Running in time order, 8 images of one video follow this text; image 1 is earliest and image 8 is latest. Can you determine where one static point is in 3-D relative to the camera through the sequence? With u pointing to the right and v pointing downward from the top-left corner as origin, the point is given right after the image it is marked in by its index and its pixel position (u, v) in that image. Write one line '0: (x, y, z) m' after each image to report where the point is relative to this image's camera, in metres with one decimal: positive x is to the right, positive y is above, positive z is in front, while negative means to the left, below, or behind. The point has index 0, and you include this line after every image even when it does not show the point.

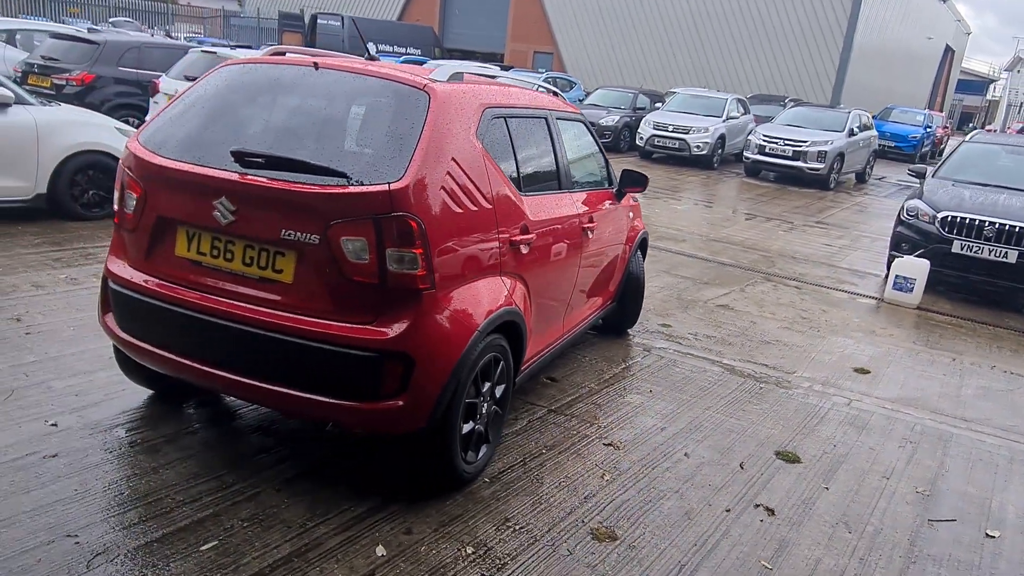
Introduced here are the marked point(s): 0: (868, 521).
0: (+1.7, -1.1, +3.5) m
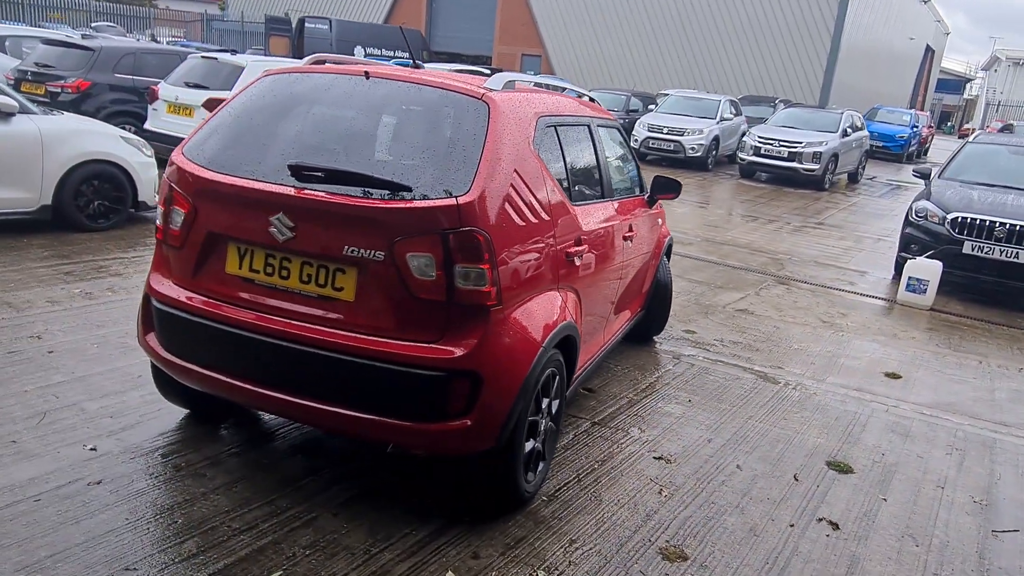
0: (+2.0, -1.2, +3.5) m
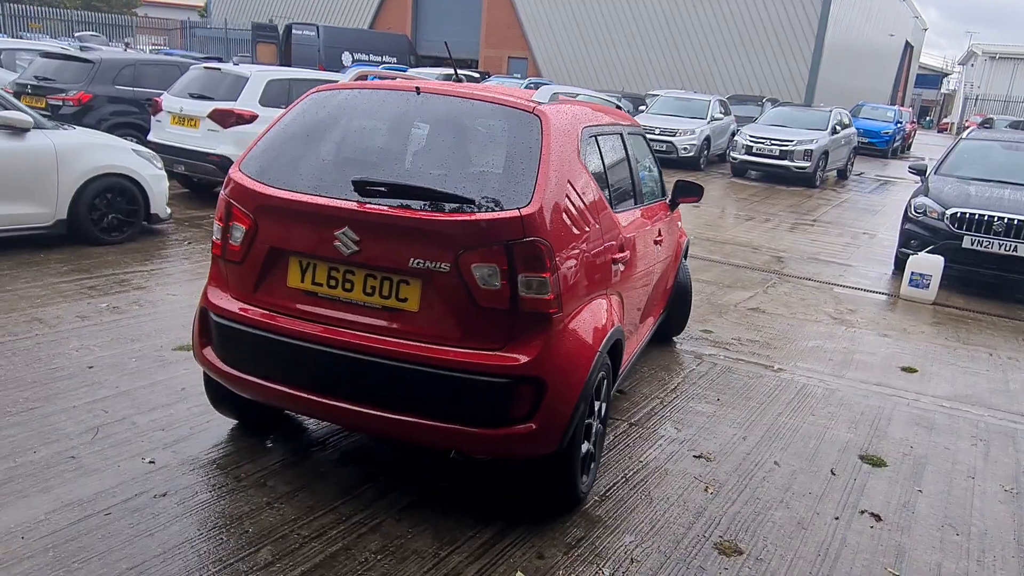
0: (+2.2, -1.1, +3.6) m
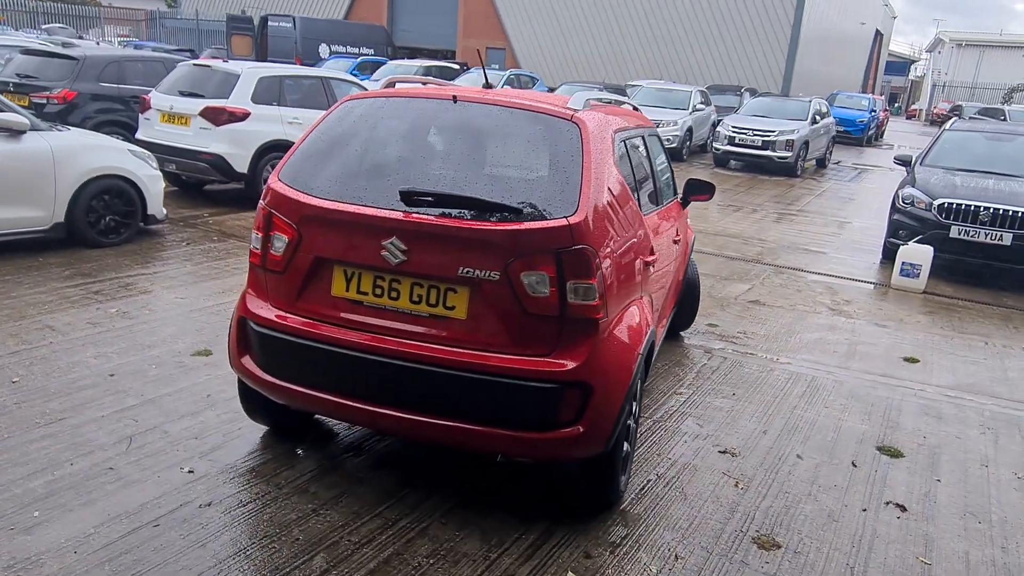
0: (+2.4, -1.1, +3.7) m
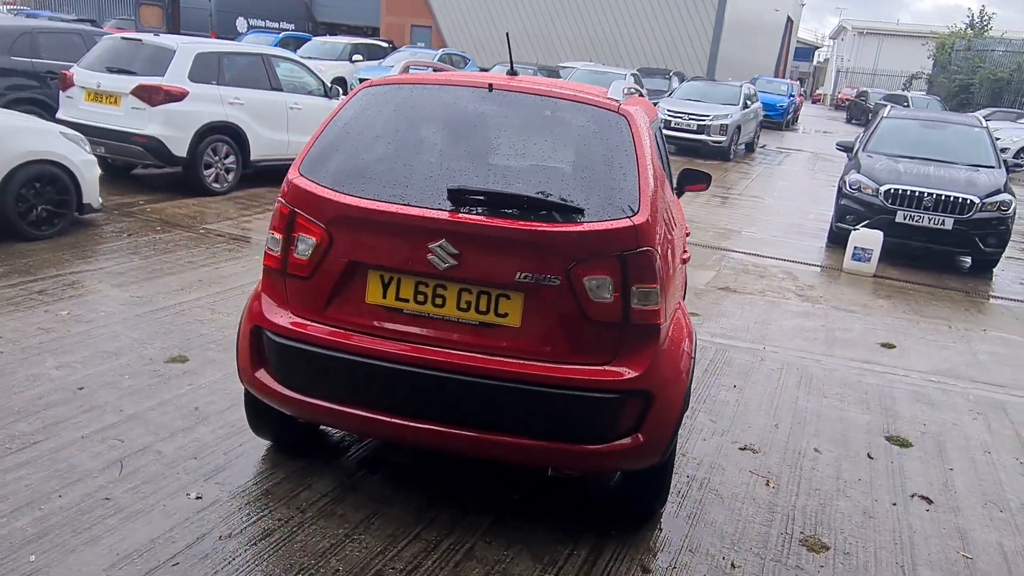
0: (+2.6, -1.1, +3.8) m
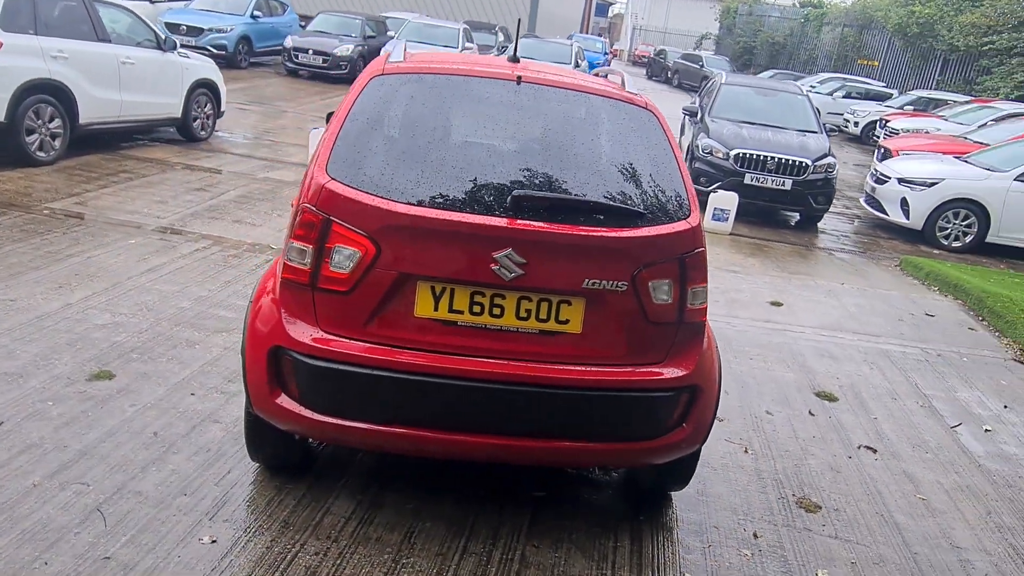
0: (+2.5, -0.9, +4.5) m
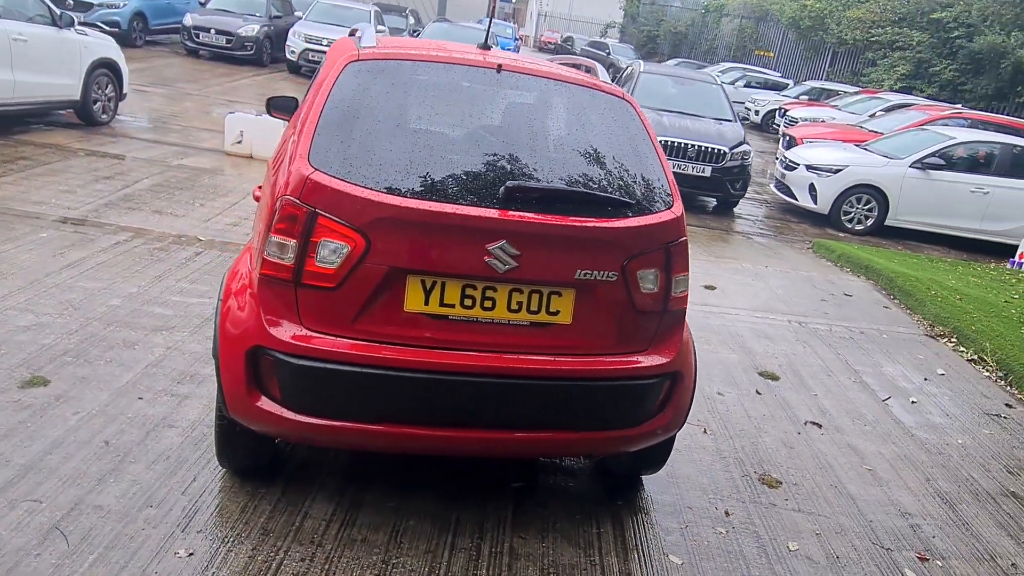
0: (+2.2, -0.8, +4.7) m
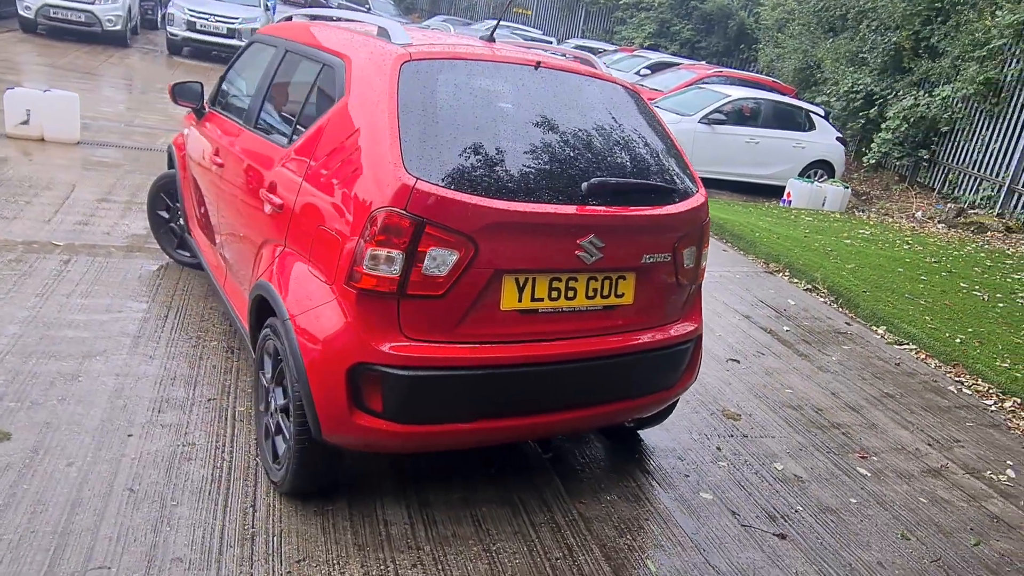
0: (+1.9, -0.4, +5.6) m
